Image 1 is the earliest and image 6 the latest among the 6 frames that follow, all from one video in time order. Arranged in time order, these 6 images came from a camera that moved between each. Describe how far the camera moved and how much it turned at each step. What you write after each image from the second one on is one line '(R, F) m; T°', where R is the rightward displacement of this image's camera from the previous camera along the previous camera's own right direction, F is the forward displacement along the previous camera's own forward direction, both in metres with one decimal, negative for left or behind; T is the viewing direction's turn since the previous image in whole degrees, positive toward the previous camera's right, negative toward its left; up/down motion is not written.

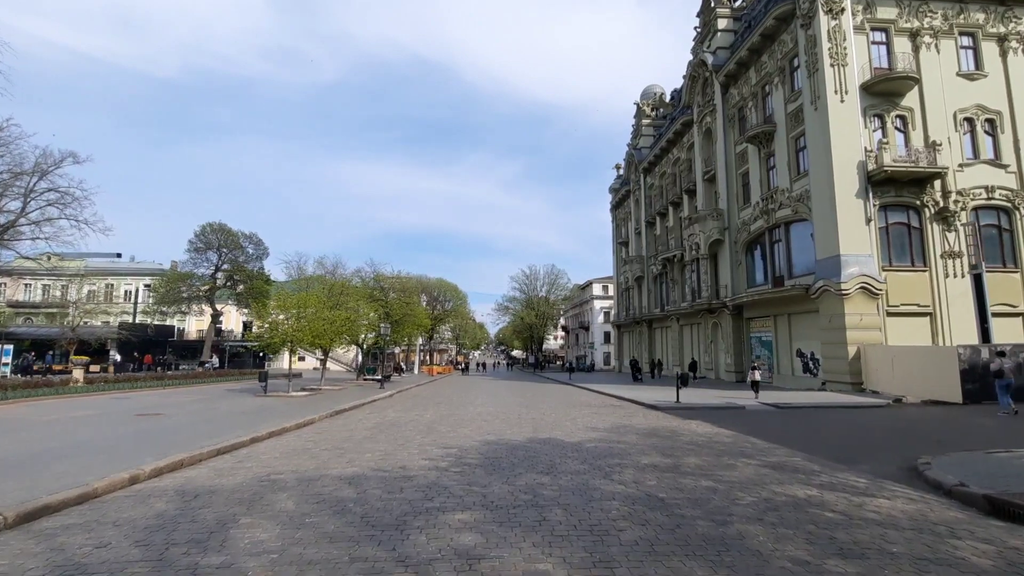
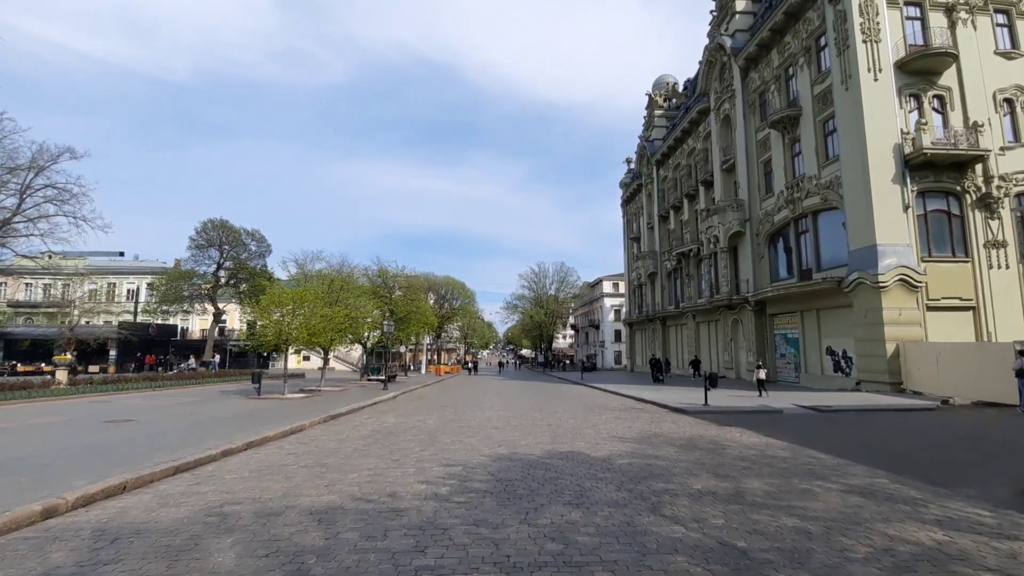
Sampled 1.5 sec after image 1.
(-0.1, +1.5) m; -1°
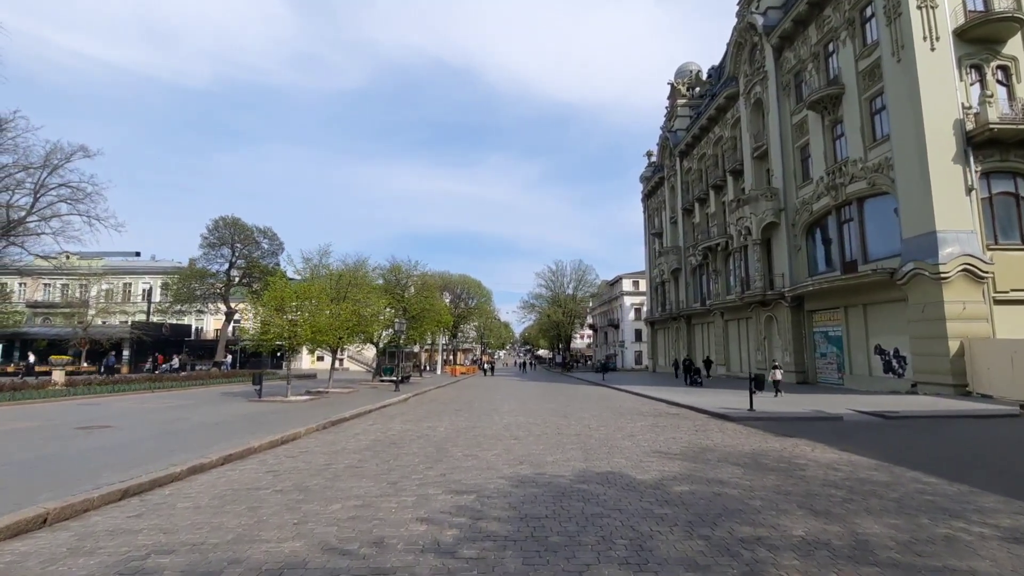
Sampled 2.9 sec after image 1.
(-0.1, +1.6) m; -2°
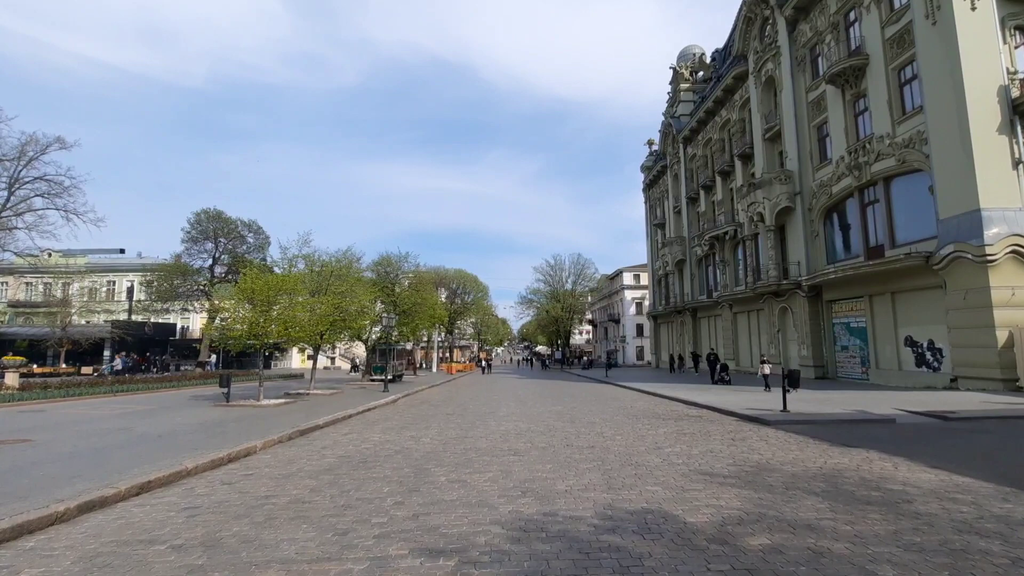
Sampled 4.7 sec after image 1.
(0.0, +1.9) m; 0°
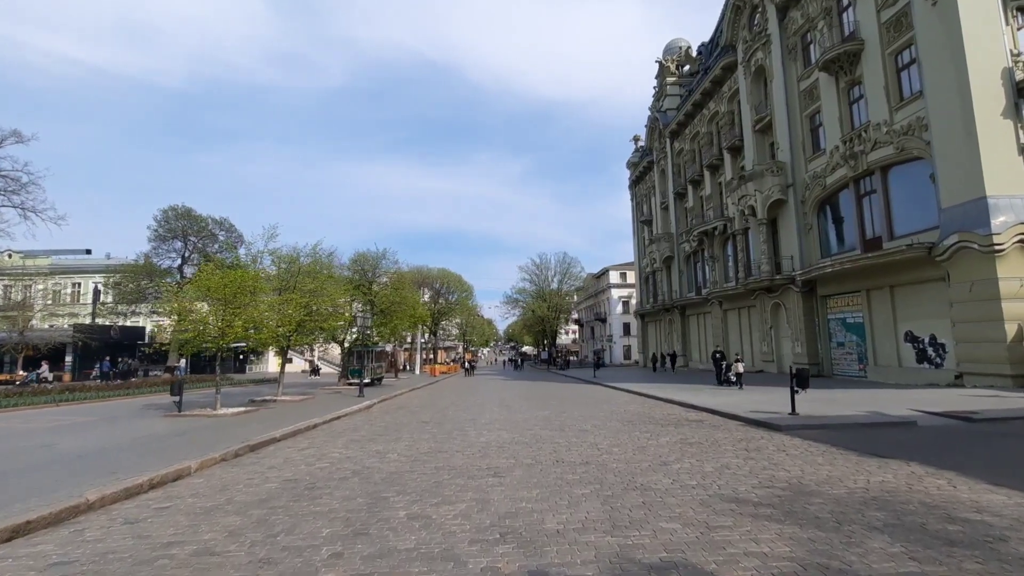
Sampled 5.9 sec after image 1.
(+0.1, +1.3) m; +2°
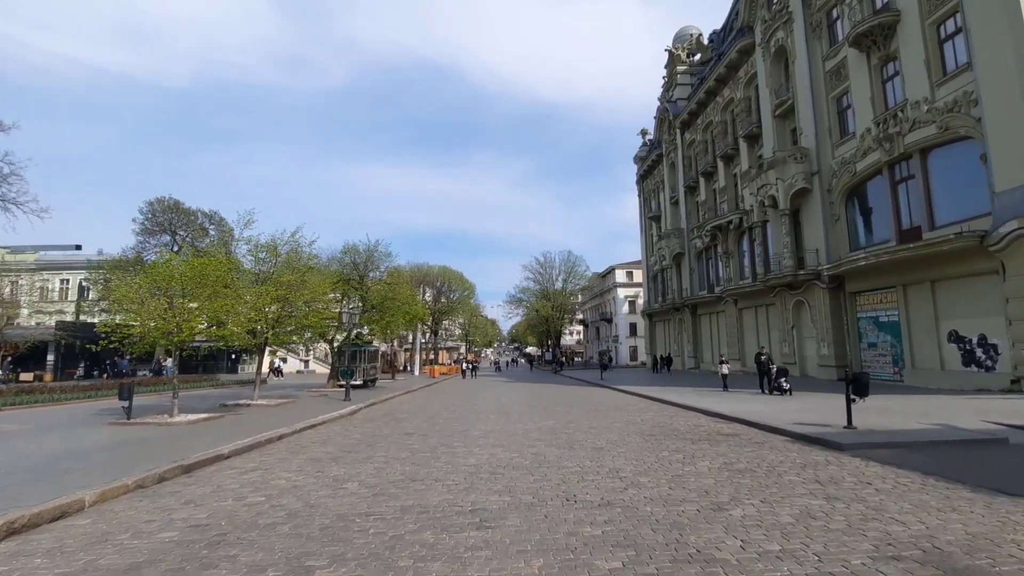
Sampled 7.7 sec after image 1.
(+0.1, +1.9) m; 0°
